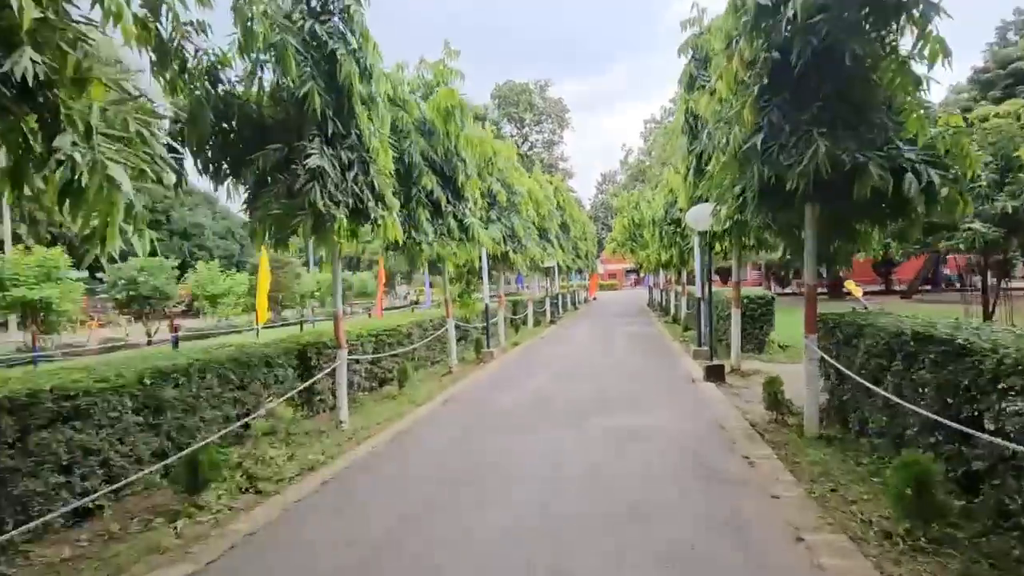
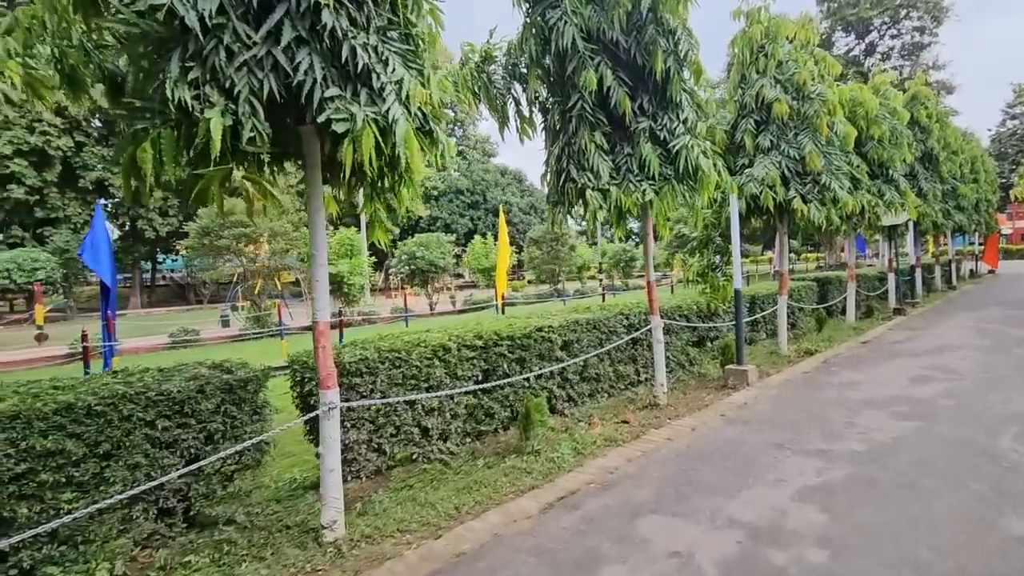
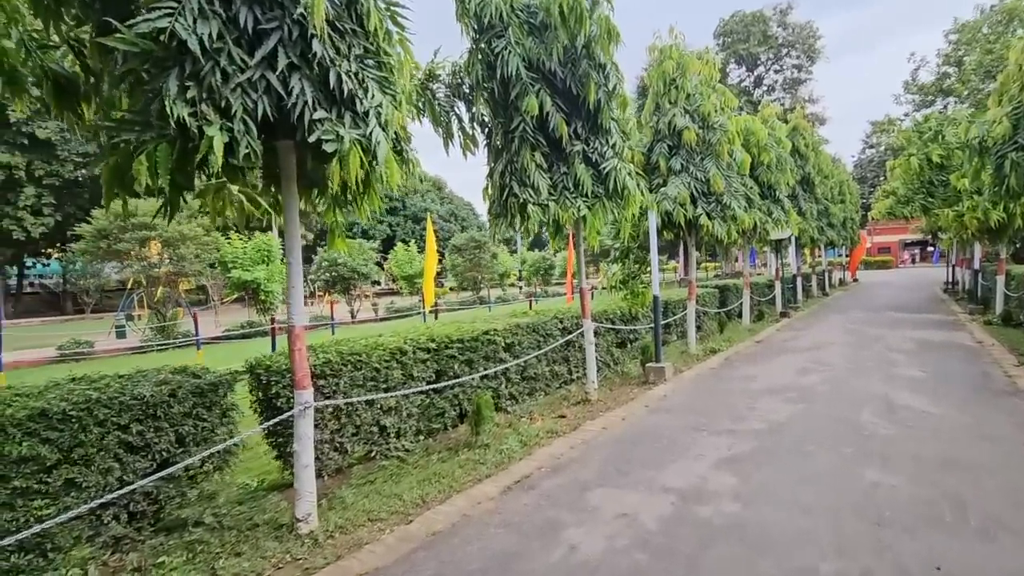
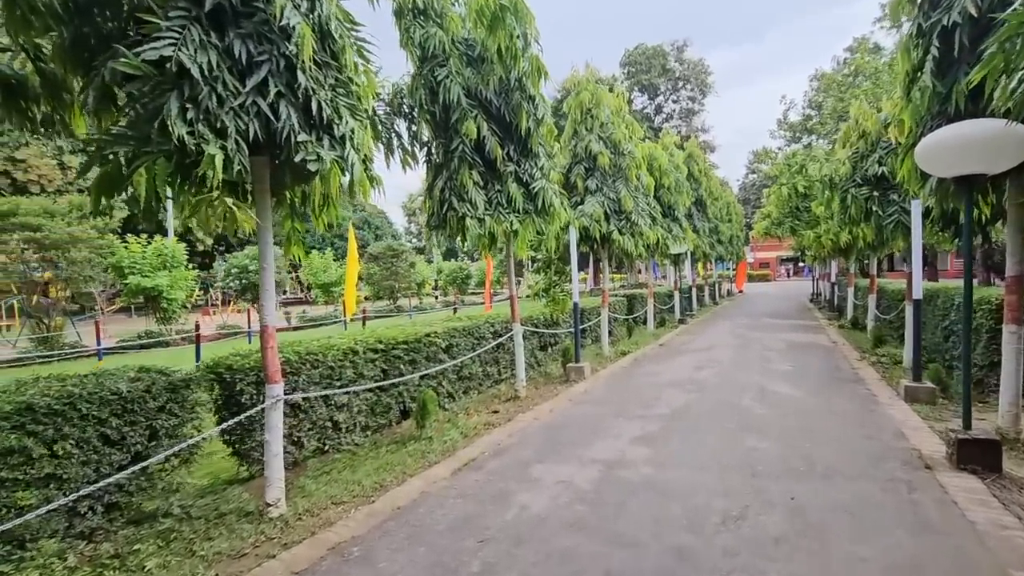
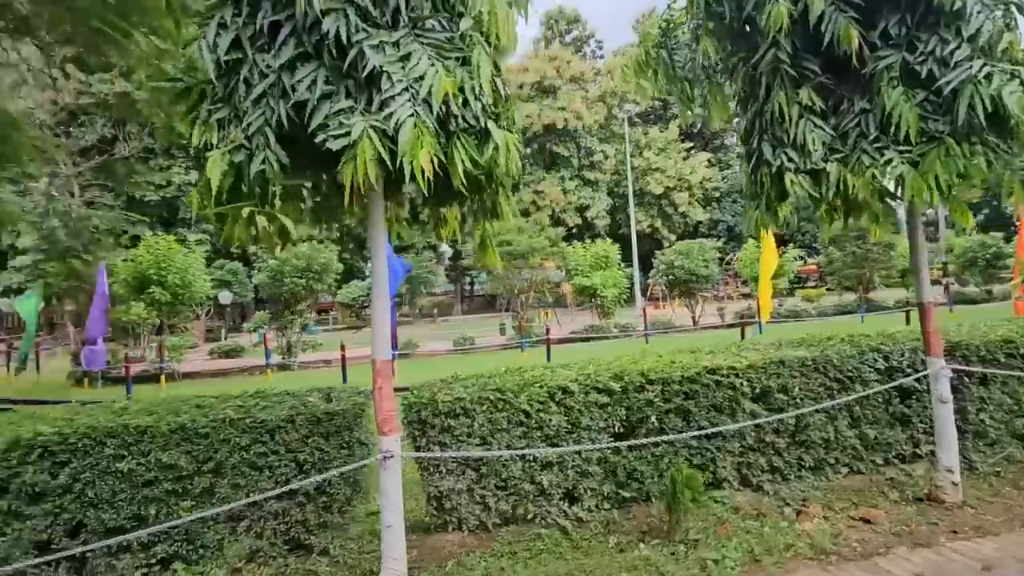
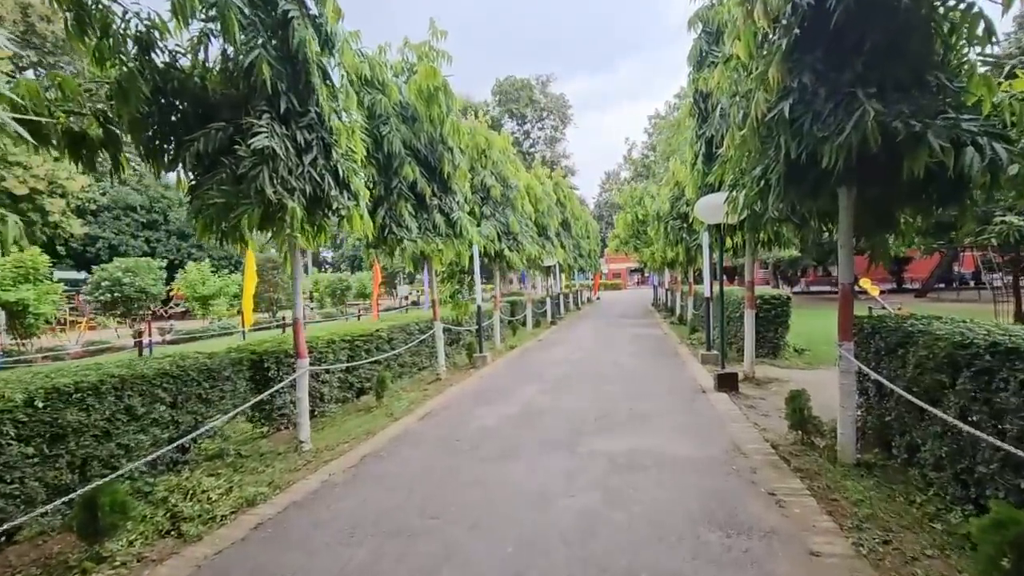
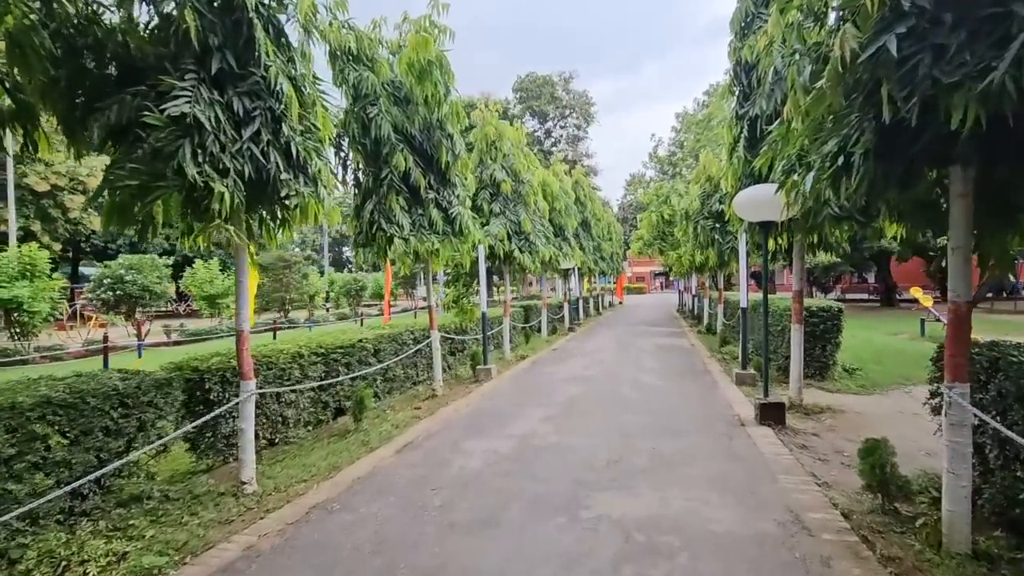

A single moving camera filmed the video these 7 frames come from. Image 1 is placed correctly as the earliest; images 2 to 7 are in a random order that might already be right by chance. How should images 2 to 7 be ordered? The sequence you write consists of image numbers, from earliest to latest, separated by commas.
6, 7, 4, 3, 2, 5
